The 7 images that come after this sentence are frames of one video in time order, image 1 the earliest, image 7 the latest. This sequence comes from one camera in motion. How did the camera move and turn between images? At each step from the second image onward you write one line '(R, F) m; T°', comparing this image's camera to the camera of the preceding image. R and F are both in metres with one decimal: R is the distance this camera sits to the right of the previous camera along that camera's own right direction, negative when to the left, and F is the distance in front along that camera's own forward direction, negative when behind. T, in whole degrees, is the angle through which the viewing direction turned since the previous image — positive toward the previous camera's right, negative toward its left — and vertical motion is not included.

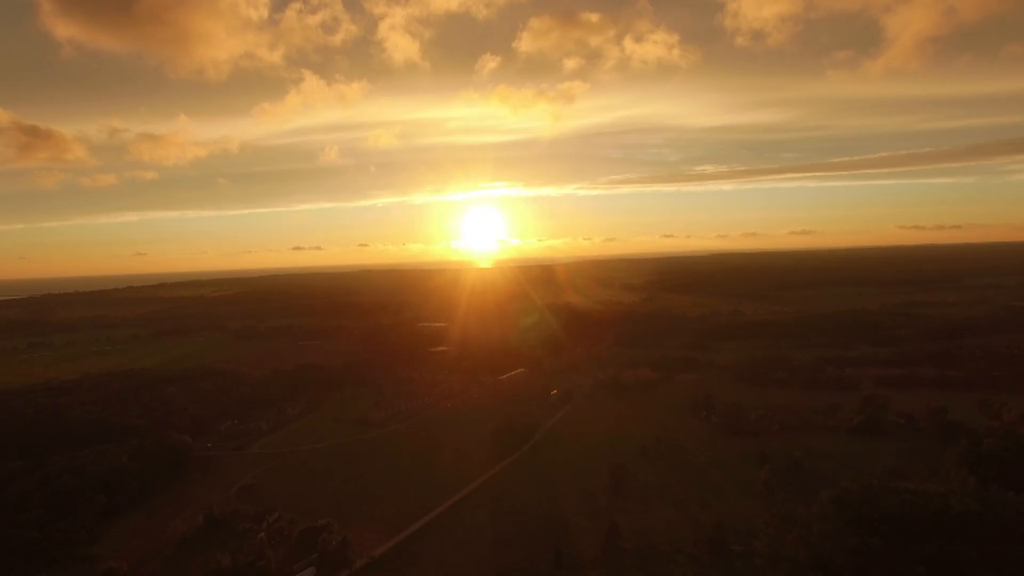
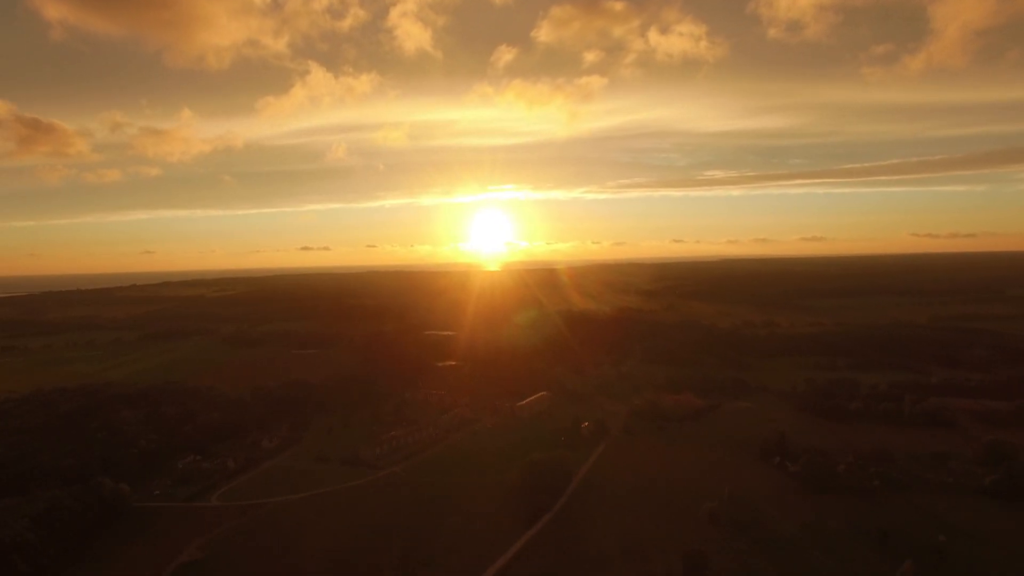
(-1.0, +8.0) m; -1°
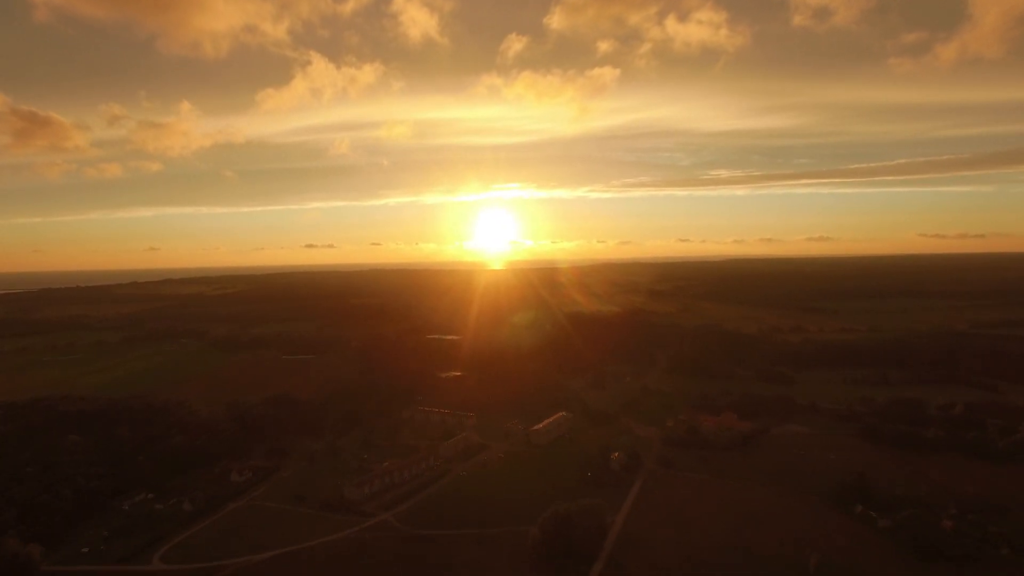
(-0.6, +6.3) m; 0°
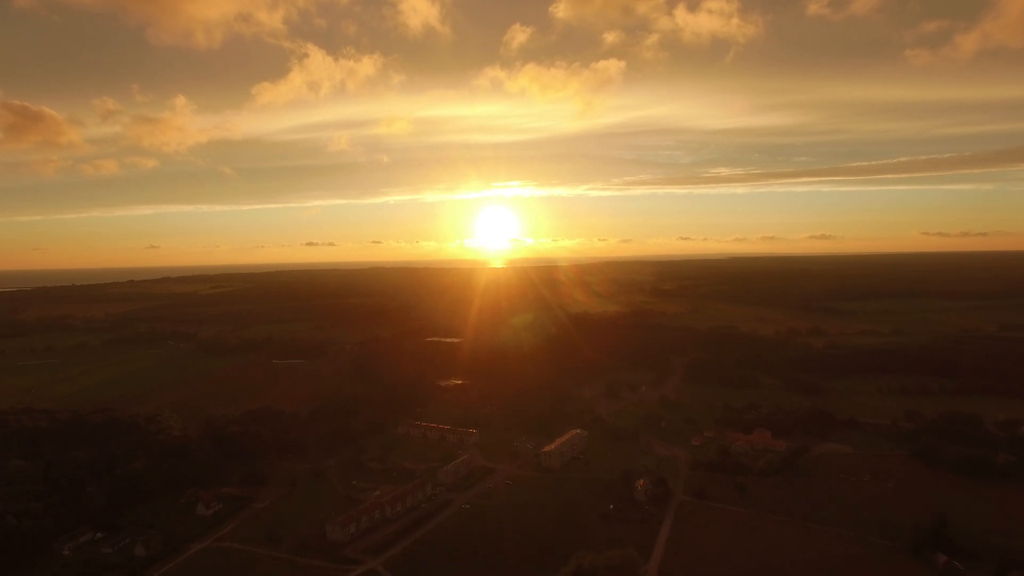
(-0.4, +4.4) m; 0°
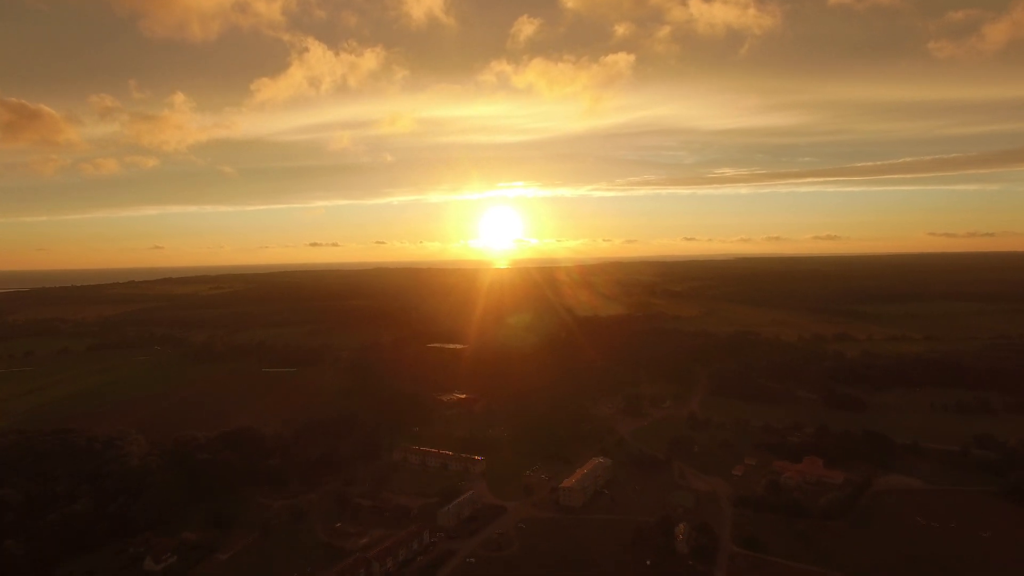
(-0.4, +5.0) m; 0°
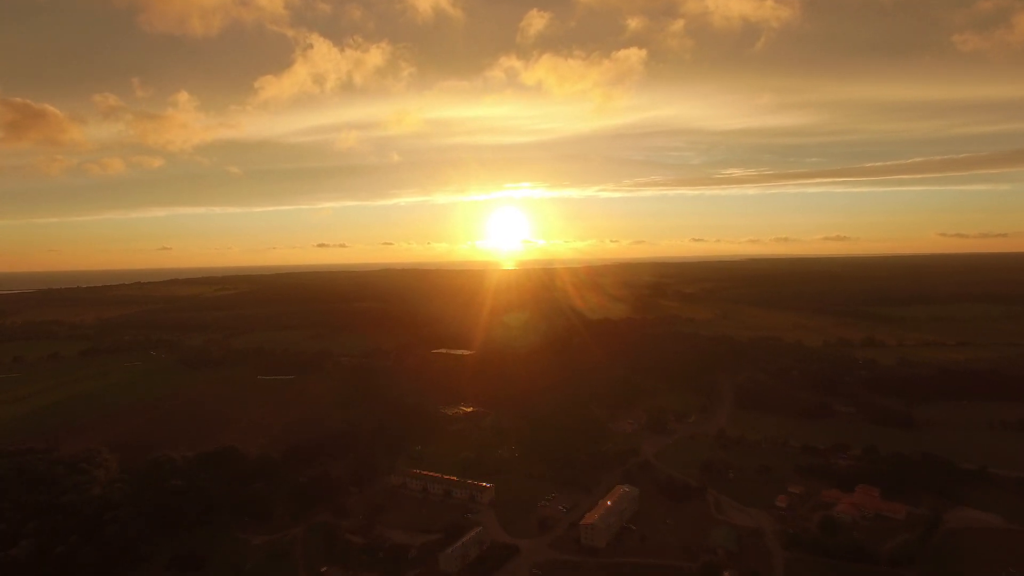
(-0.2, +3.8) m; -1°
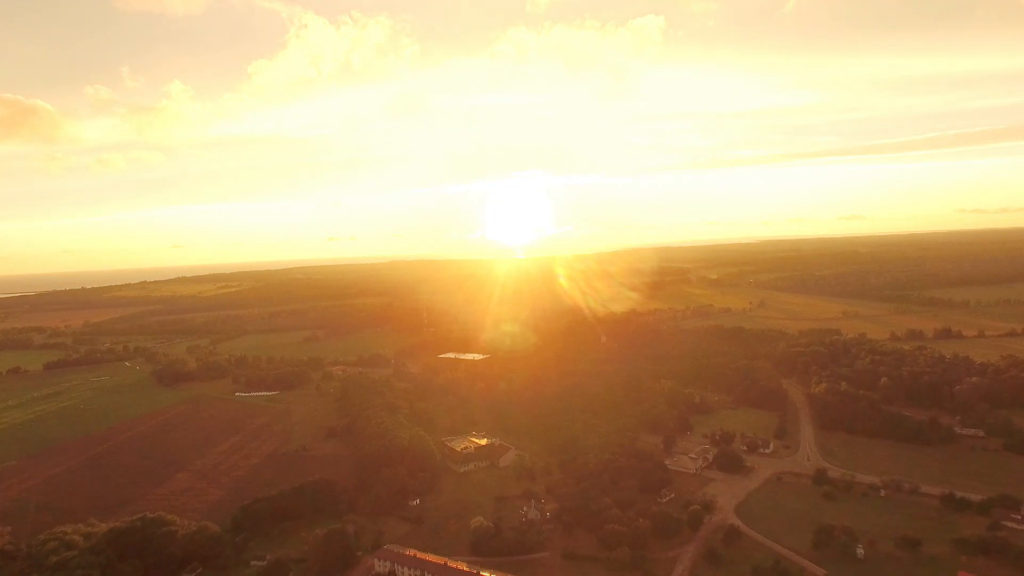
(-0.5, +9.6) m; -1°
